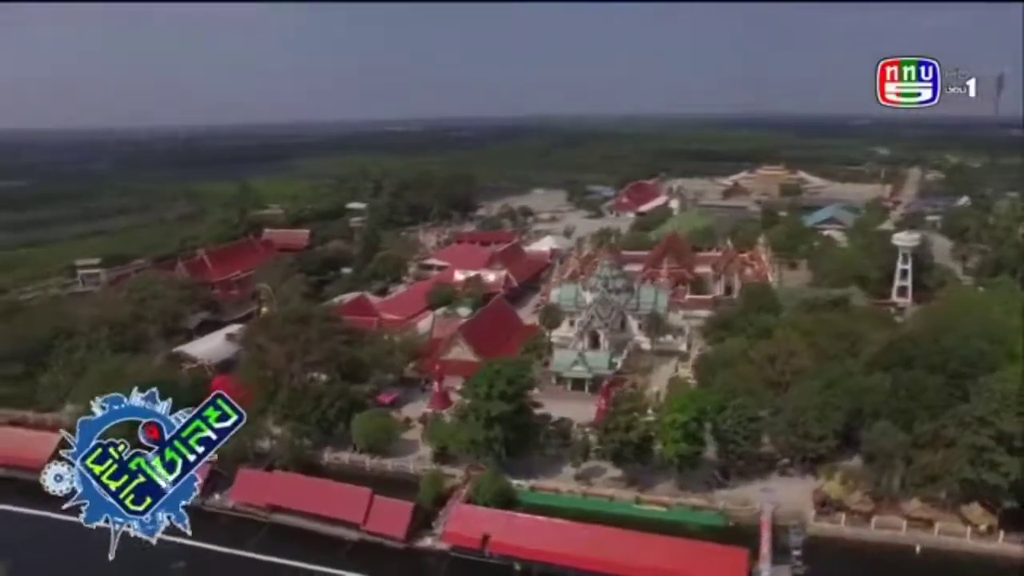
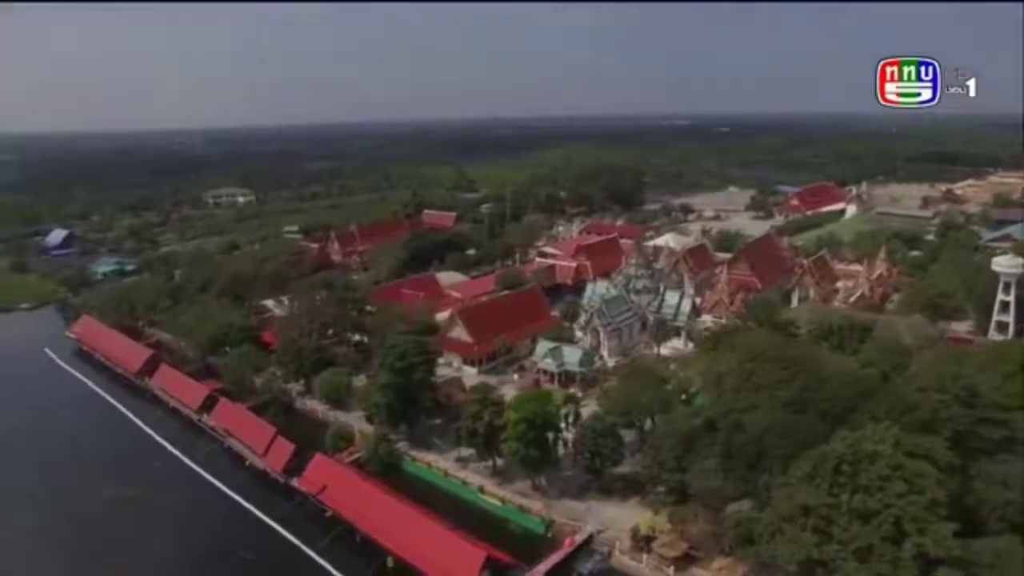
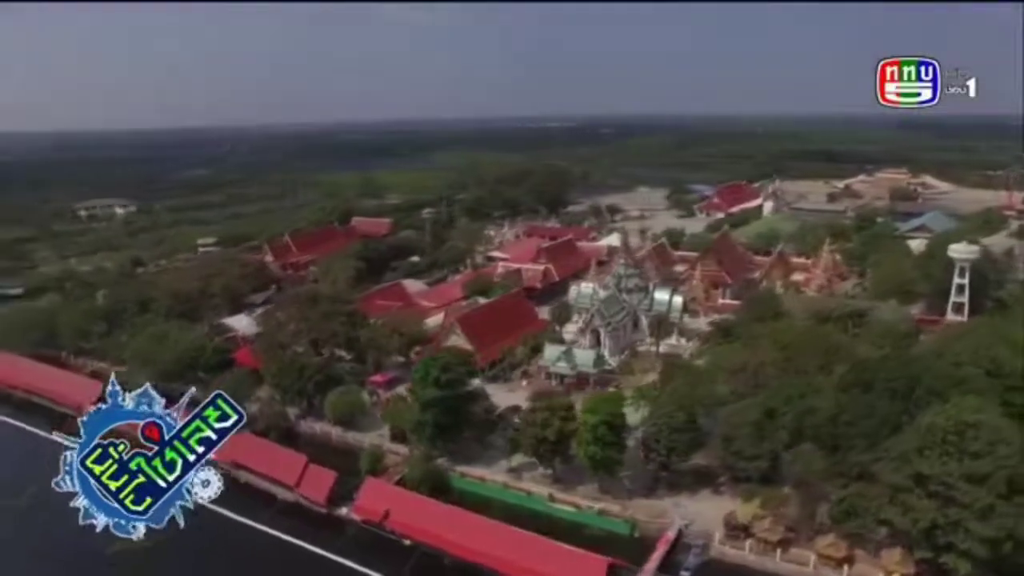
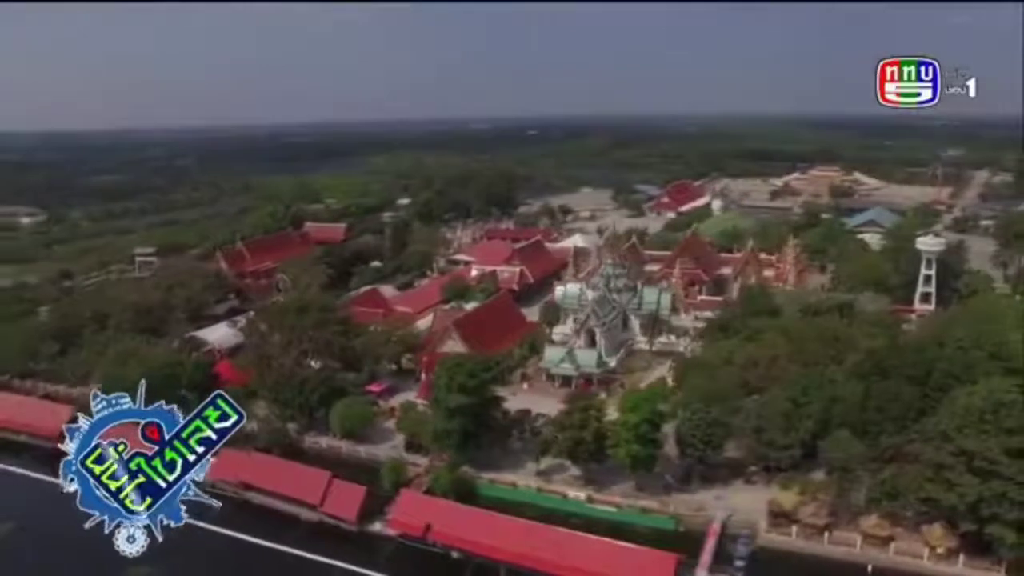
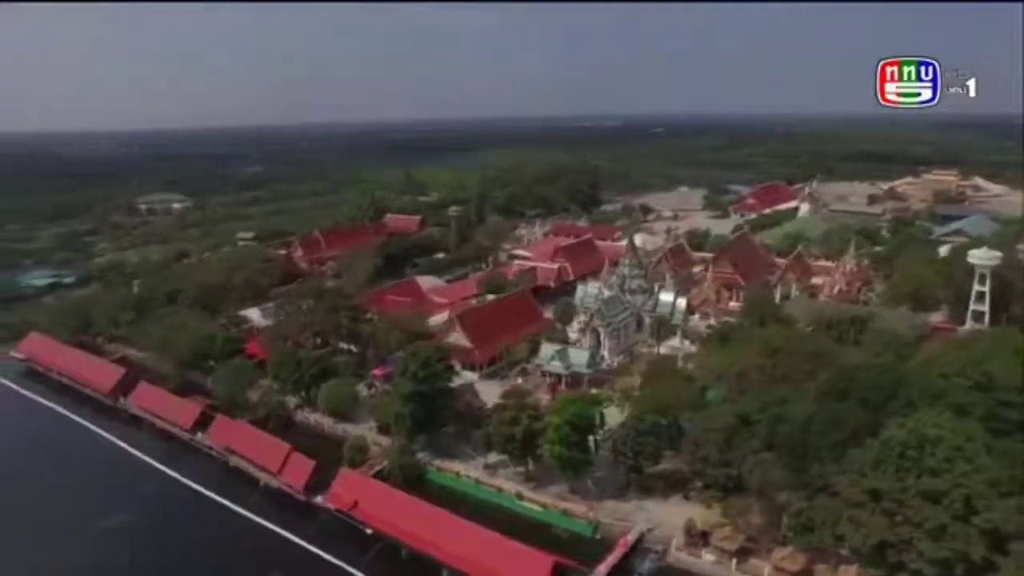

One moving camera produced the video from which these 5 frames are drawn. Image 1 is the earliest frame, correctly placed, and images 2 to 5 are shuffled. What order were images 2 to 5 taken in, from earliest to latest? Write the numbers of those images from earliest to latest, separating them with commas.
4, 3, 5, 2
